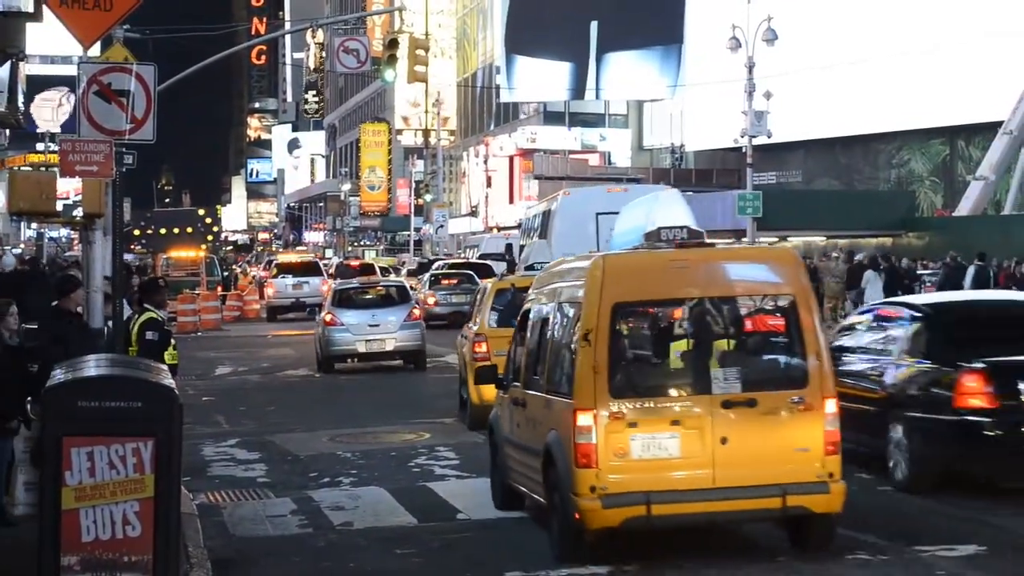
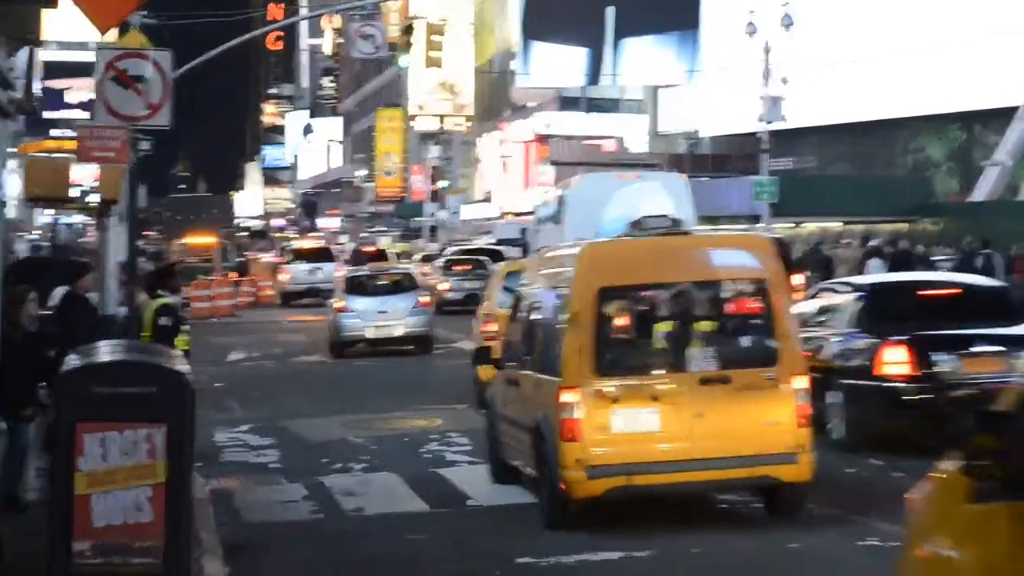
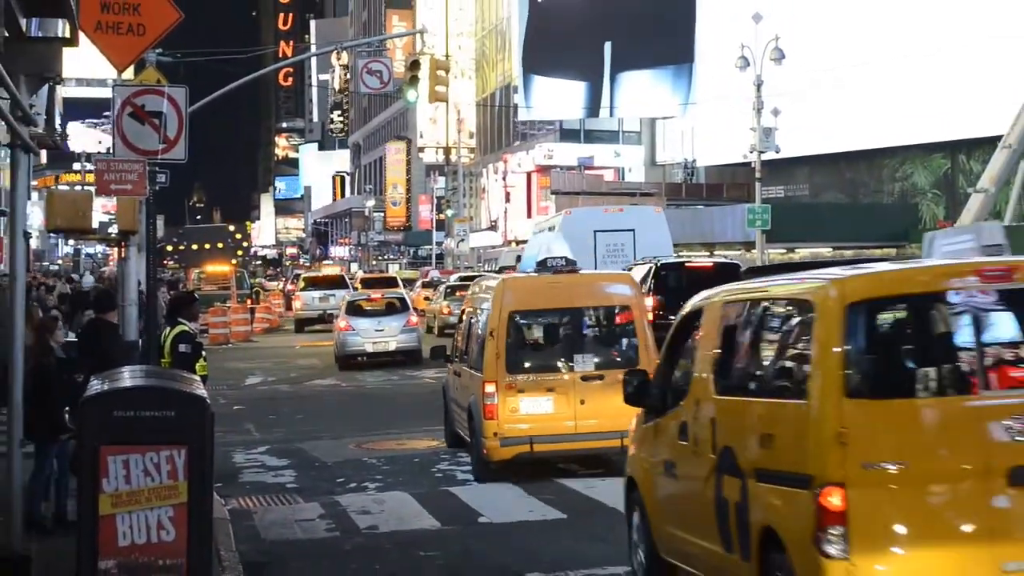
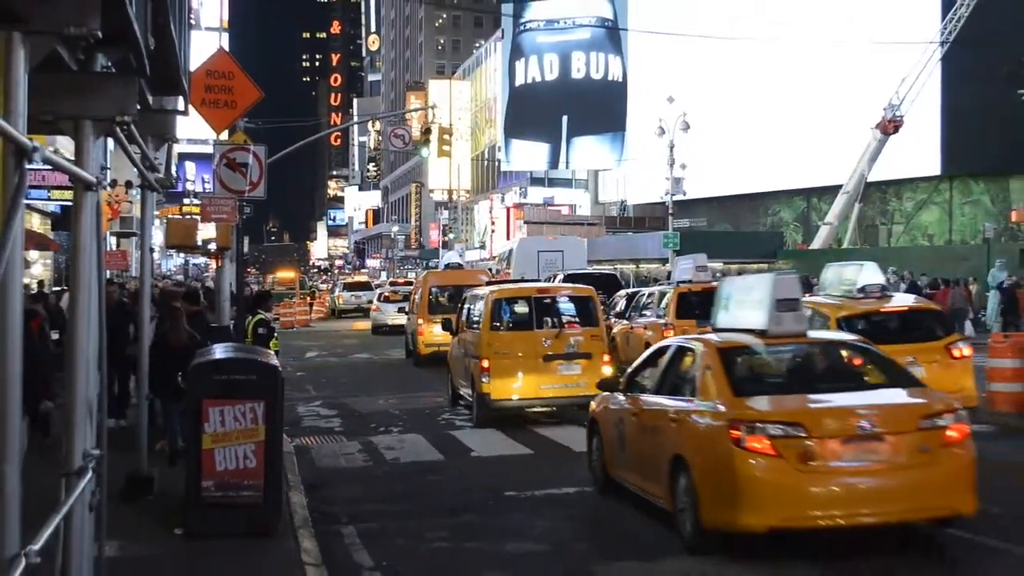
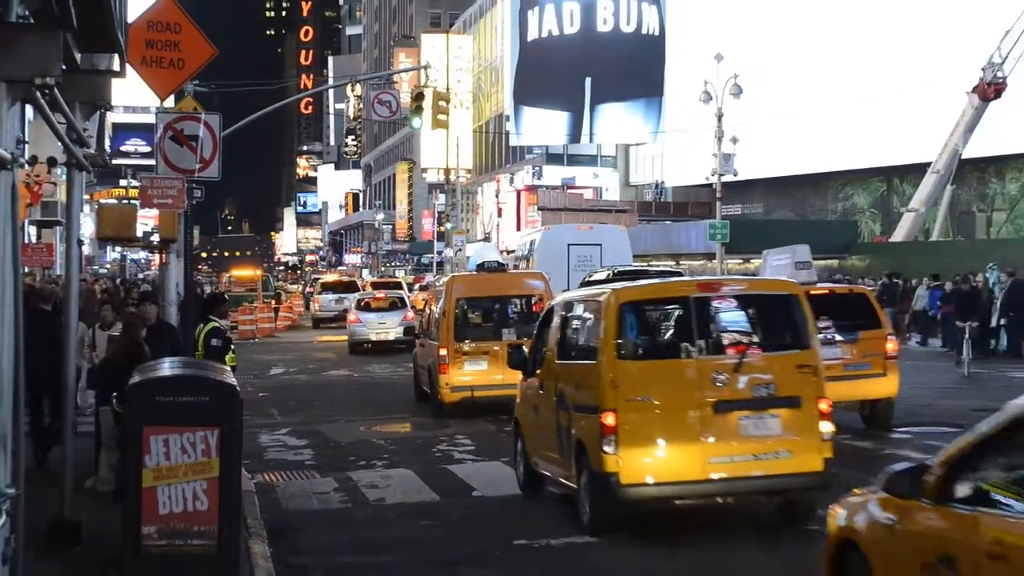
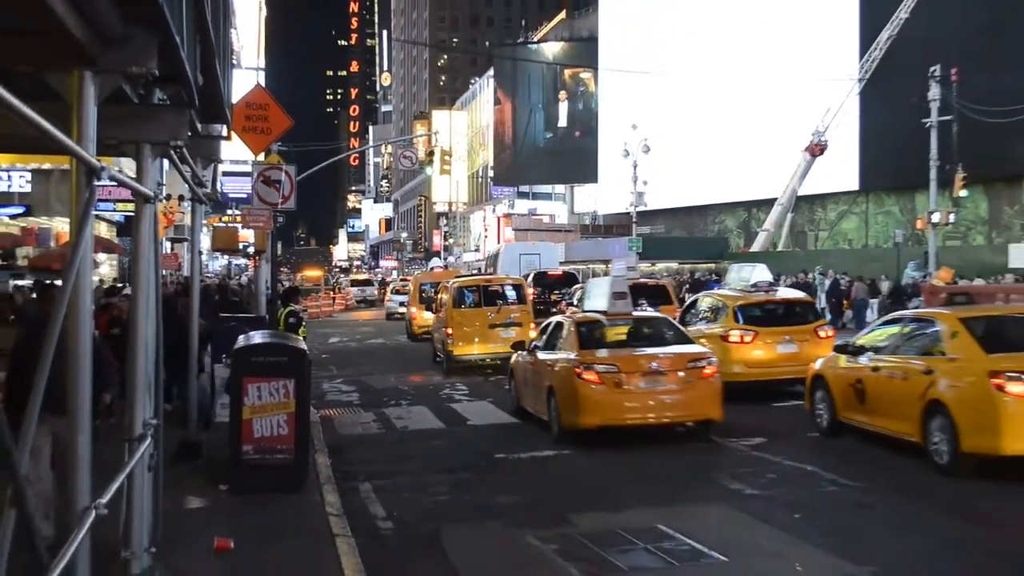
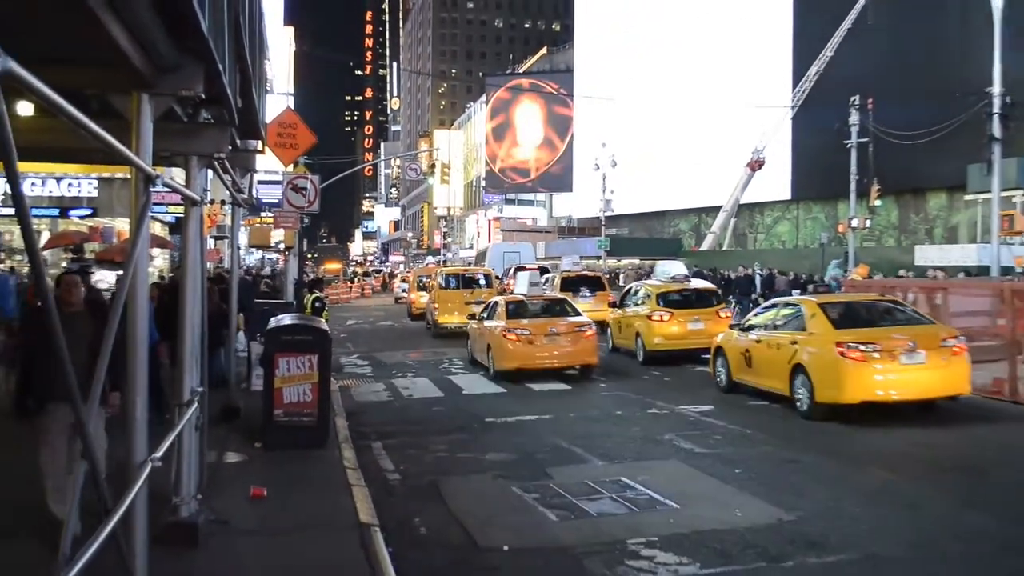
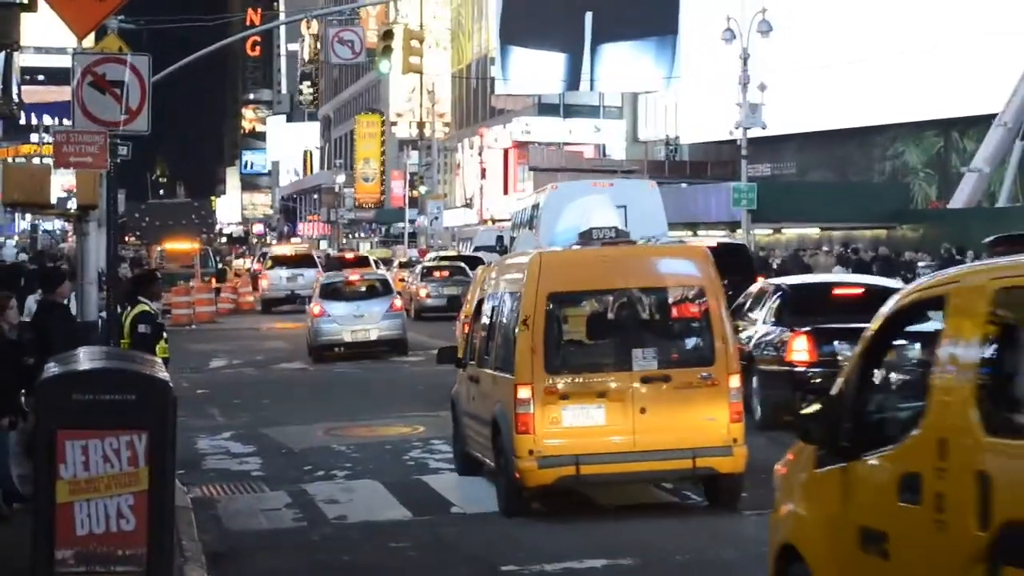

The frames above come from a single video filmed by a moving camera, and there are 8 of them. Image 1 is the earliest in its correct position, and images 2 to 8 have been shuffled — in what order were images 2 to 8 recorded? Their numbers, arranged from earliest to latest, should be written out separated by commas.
2, 8, 3, 5, 4, 6, 7
